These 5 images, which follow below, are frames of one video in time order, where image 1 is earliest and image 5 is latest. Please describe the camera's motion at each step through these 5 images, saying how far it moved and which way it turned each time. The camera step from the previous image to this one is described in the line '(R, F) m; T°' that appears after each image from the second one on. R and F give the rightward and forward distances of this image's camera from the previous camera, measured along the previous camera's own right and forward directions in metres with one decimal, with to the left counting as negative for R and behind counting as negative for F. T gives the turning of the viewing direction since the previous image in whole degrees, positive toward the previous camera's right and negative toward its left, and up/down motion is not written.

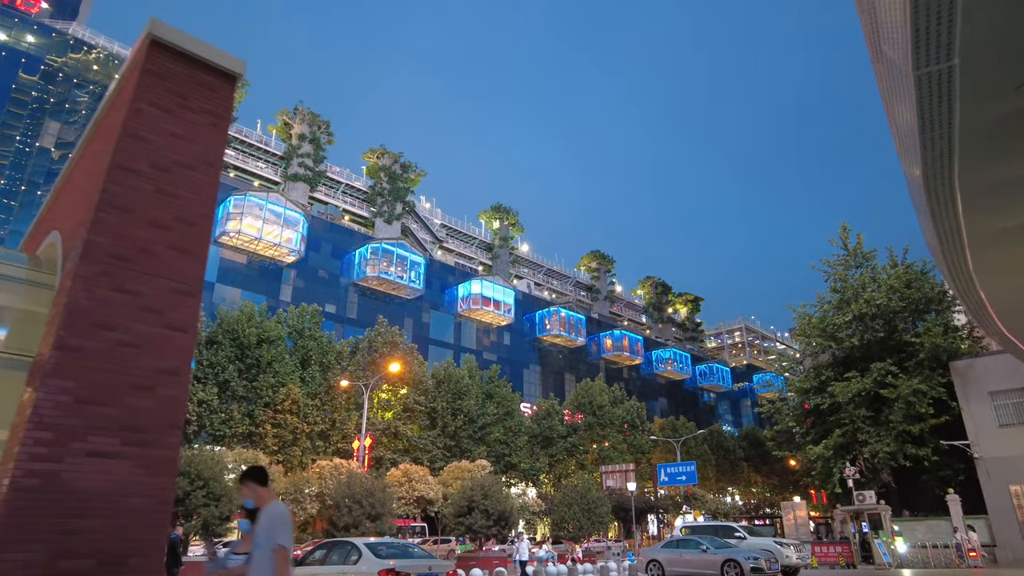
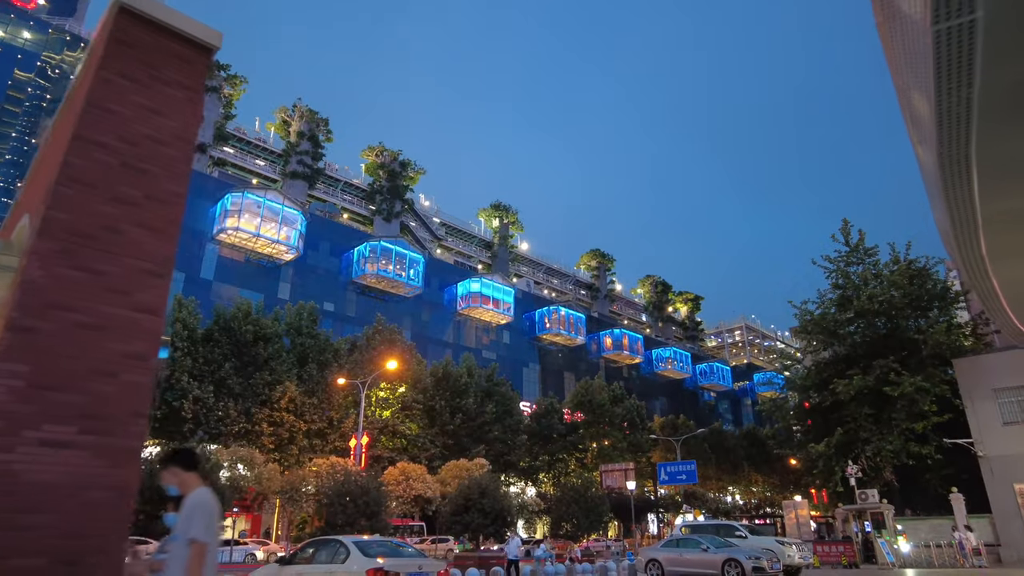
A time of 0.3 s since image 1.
(+0.1, +0.3) m; 0°
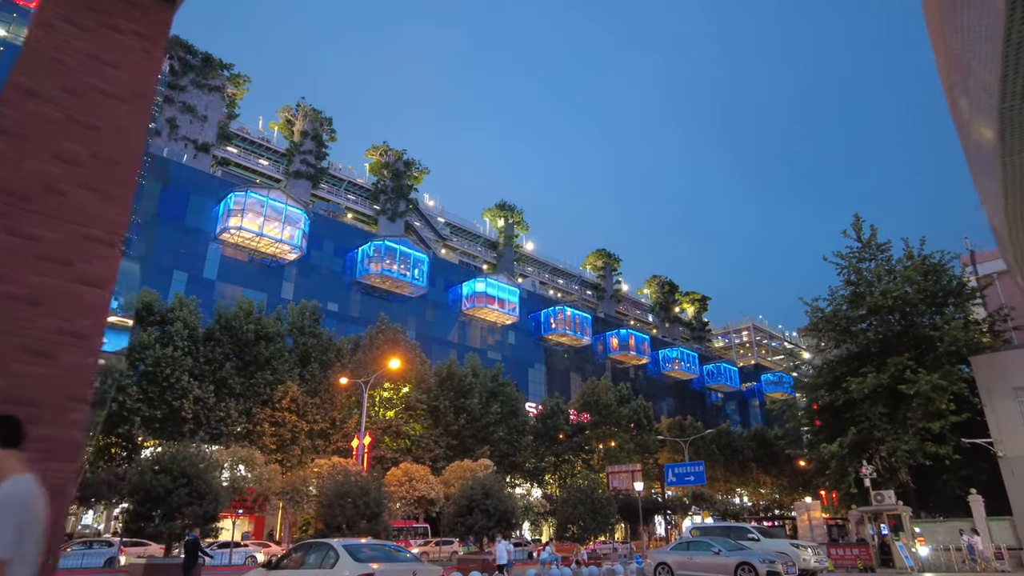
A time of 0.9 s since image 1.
(+0.1, +0.6) m; -1°
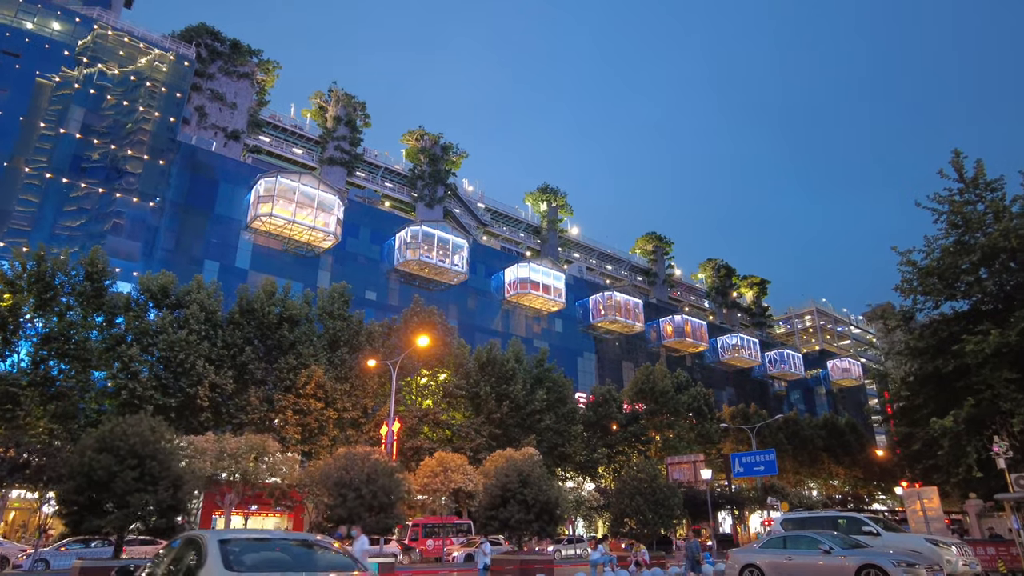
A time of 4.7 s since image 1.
(+0.3, +3.6) m; -4°
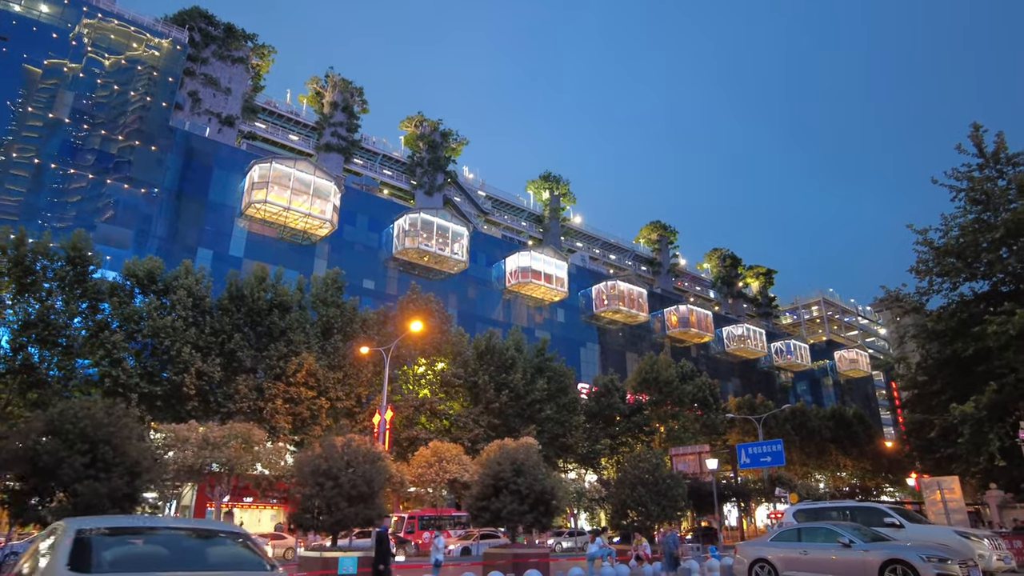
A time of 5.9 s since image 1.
(+0.3, +1.1) m; 0°
